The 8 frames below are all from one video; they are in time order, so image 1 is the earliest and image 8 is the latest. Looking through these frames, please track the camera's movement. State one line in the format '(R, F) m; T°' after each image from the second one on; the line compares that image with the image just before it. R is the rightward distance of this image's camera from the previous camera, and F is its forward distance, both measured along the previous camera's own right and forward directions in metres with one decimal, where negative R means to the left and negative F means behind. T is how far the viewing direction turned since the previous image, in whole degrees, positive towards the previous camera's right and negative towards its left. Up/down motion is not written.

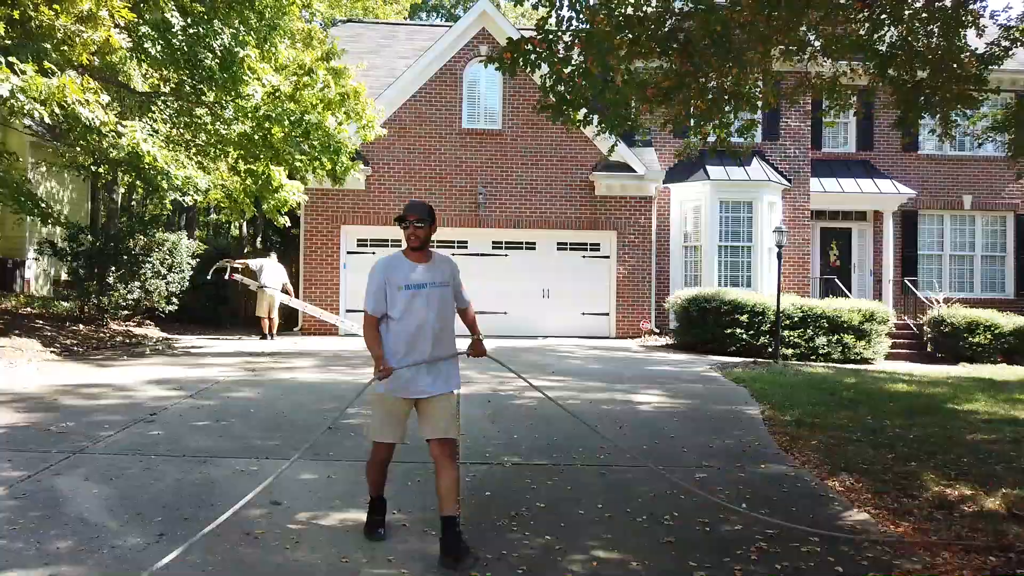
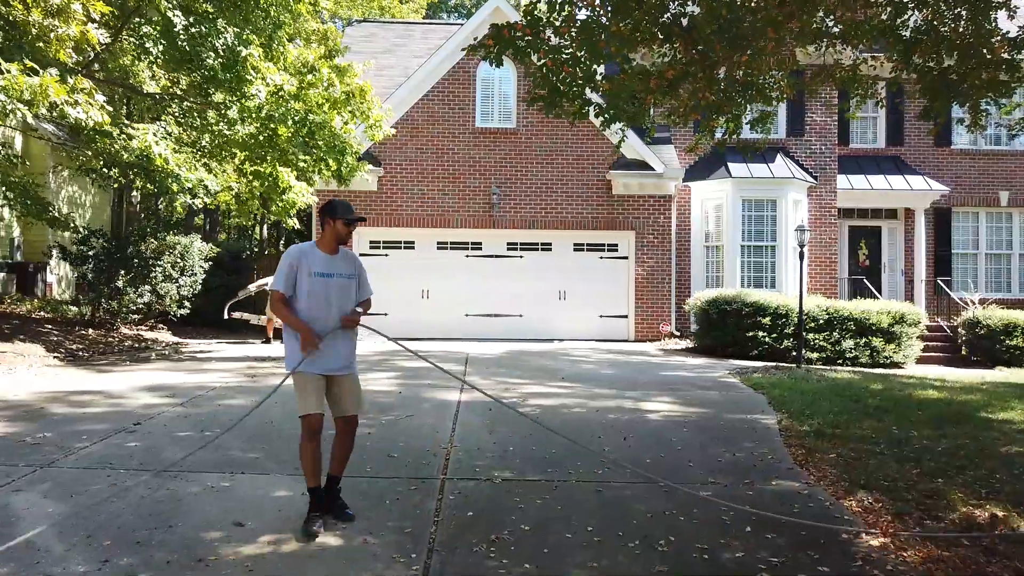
(+0.3, +0.3) m; -2°
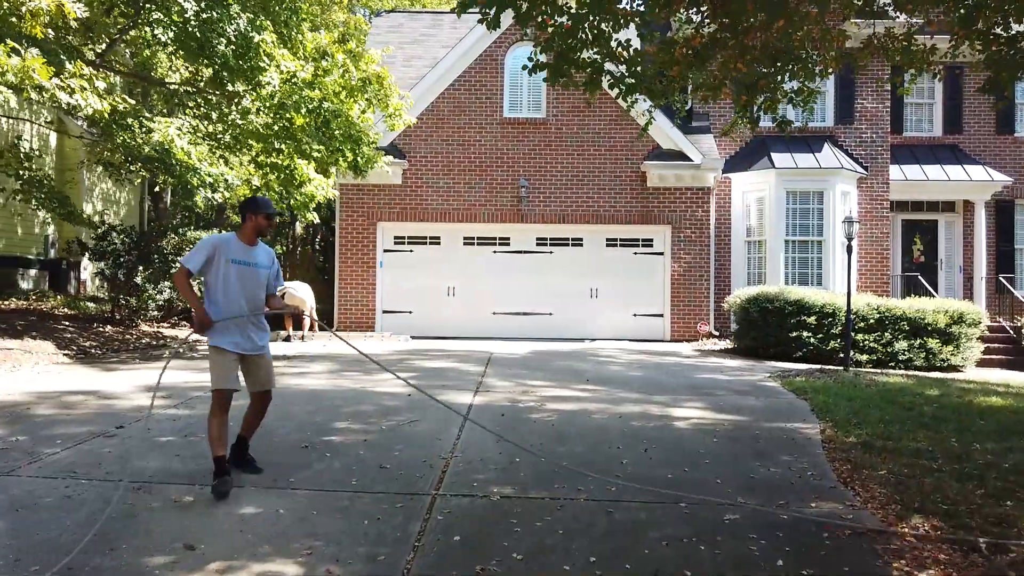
(+0.2, +0.6) m; -3°
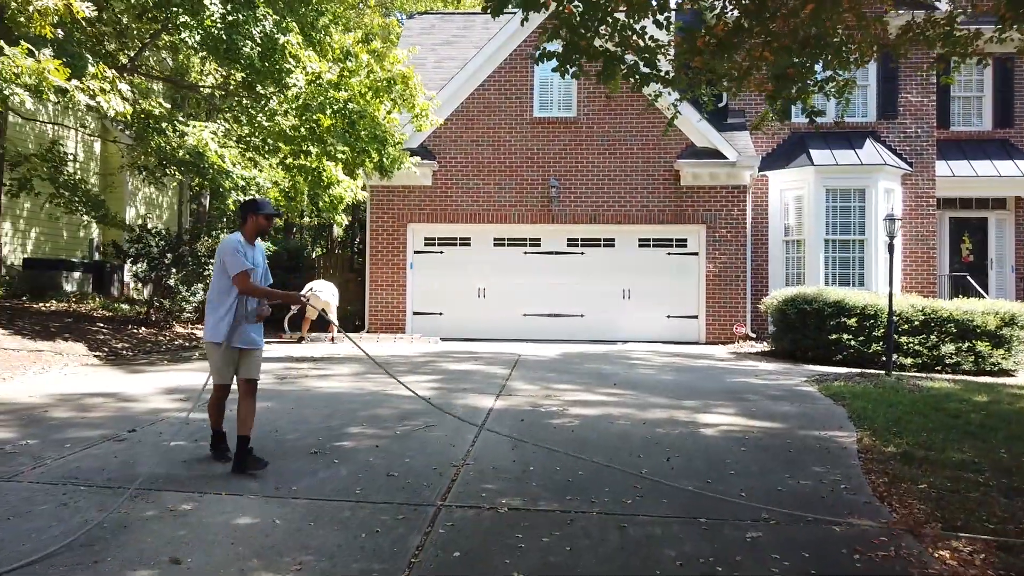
(+0.2, +0.2) m; -3°
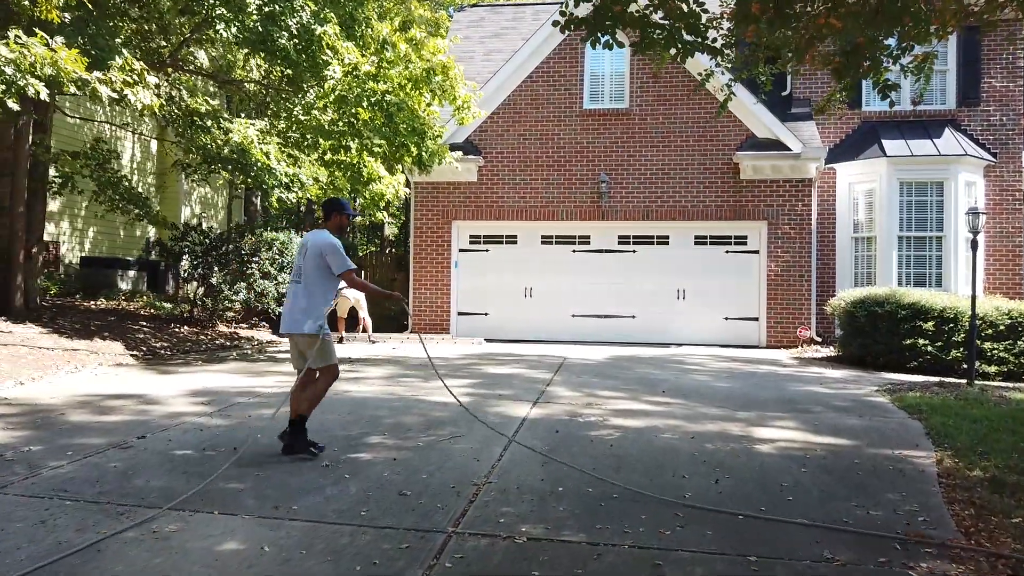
(+0.2, +0.5) m; -4°
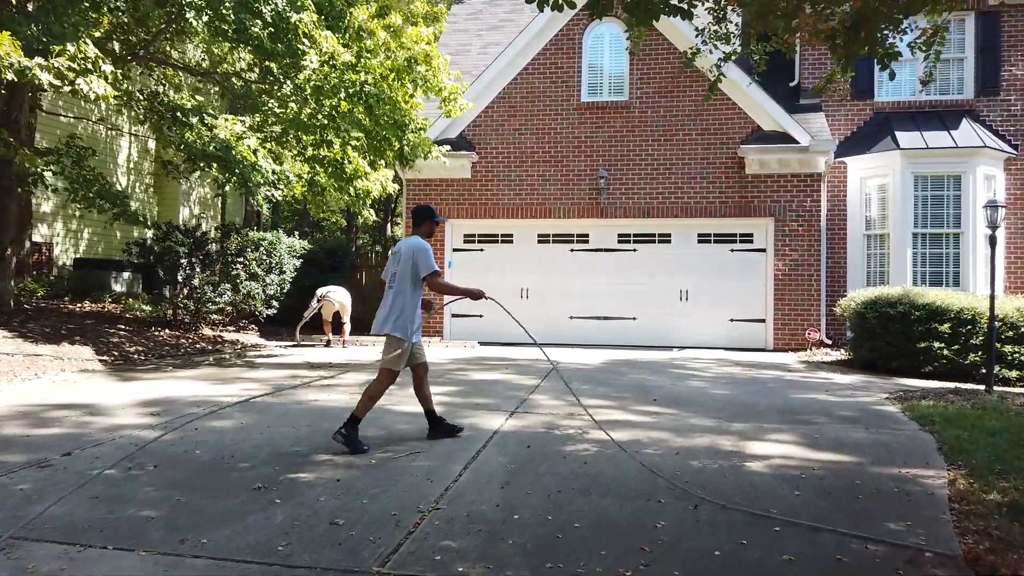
(+0.4, +0.5) m; -1°
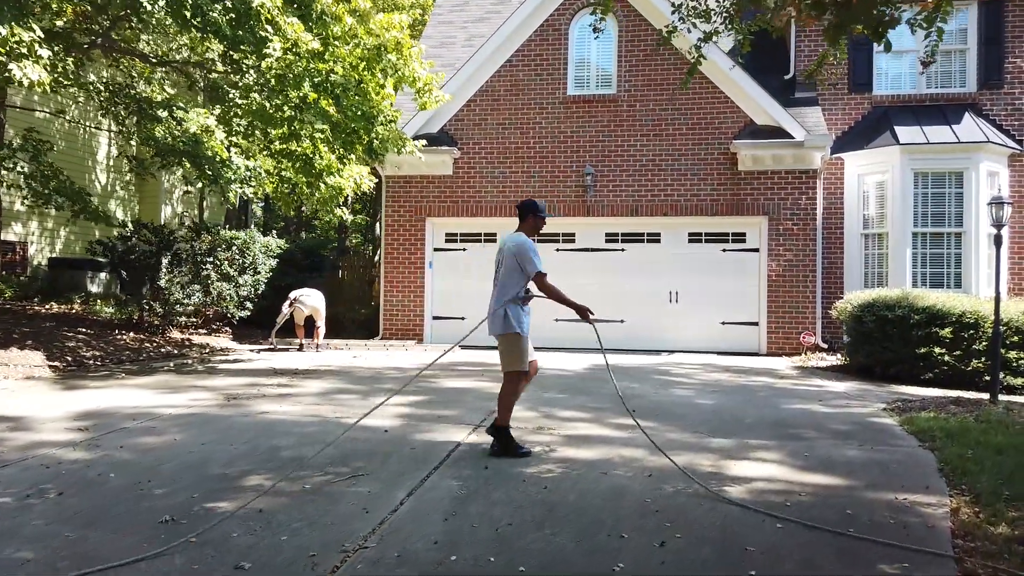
(+0.3, +0.5) m; 0°
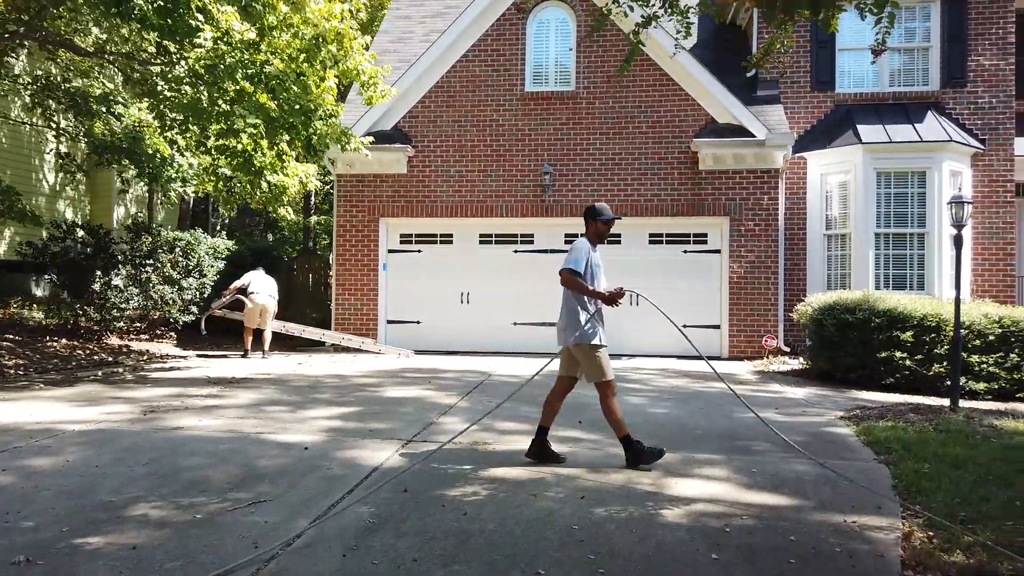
(+0.3, +0.4) m; +2°
